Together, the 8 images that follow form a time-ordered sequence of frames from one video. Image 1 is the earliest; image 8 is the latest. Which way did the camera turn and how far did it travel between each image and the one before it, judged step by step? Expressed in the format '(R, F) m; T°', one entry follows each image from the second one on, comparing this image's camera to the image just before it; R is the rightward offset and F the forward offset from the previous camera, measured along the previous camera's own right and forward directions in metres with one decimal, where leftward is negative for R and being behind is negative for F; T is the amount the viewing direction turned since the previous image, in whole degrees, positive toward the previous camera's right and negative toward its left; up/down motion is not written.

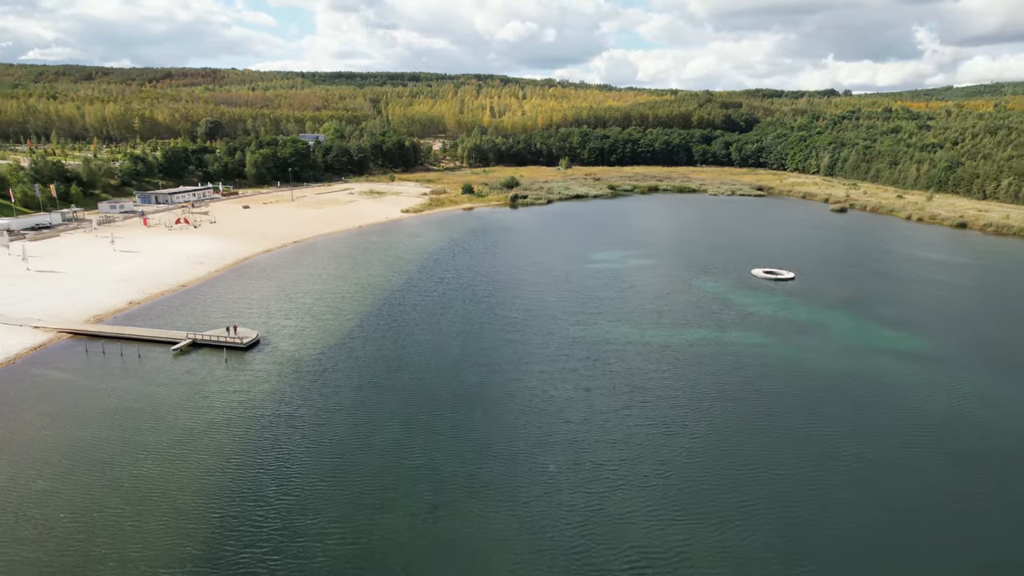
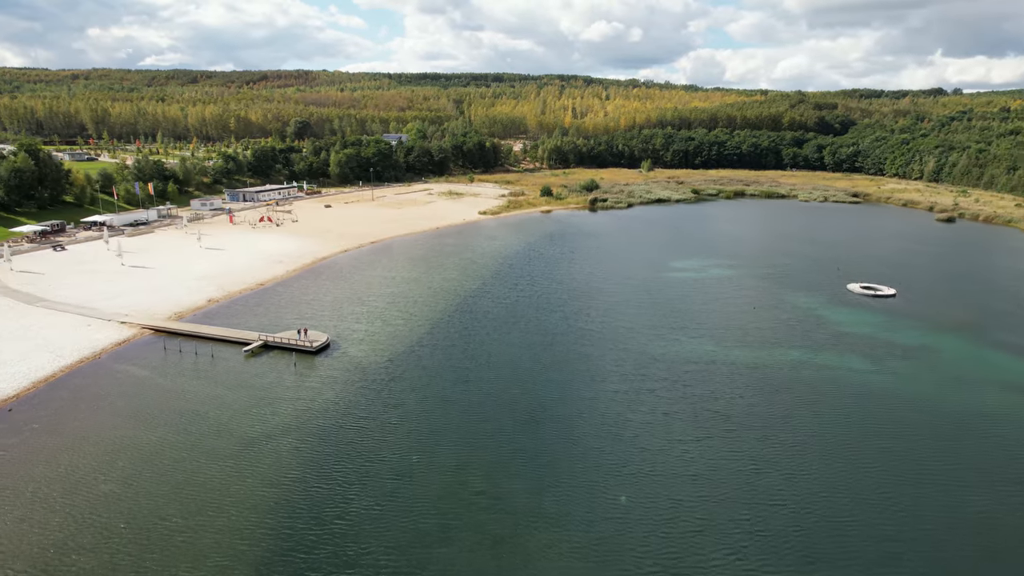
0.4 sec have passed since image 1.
(+0.1, +1.2) m; -6°
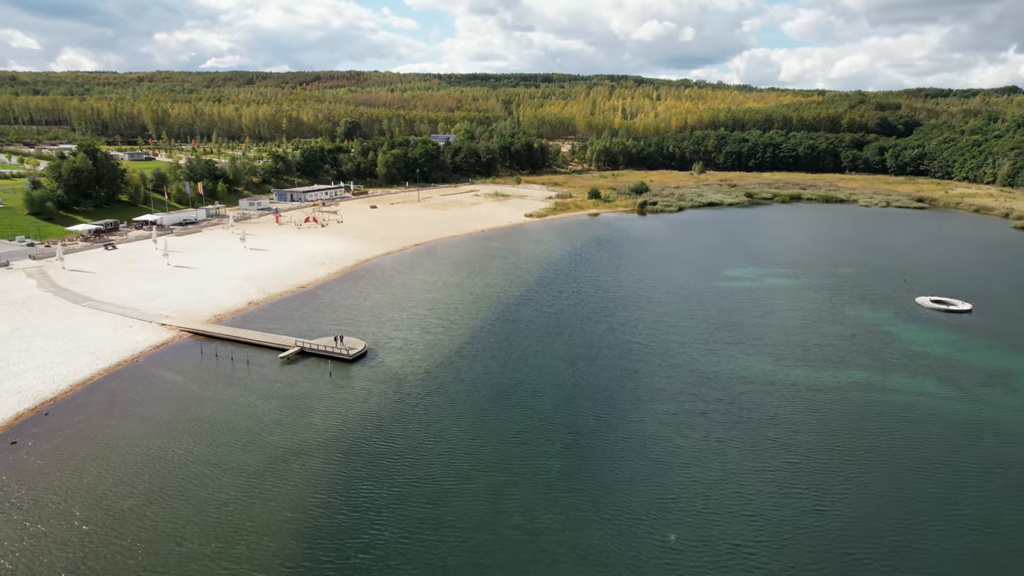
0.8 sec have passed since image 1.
(+0.1, +1.3) m; -4°
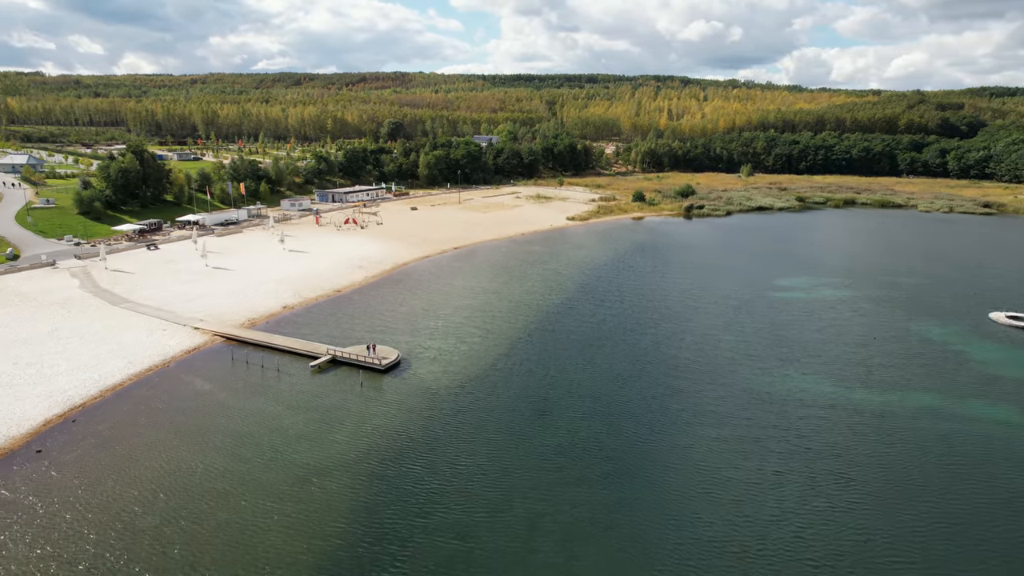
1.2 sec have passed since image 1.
(+0.1, +1.3) m; -3°
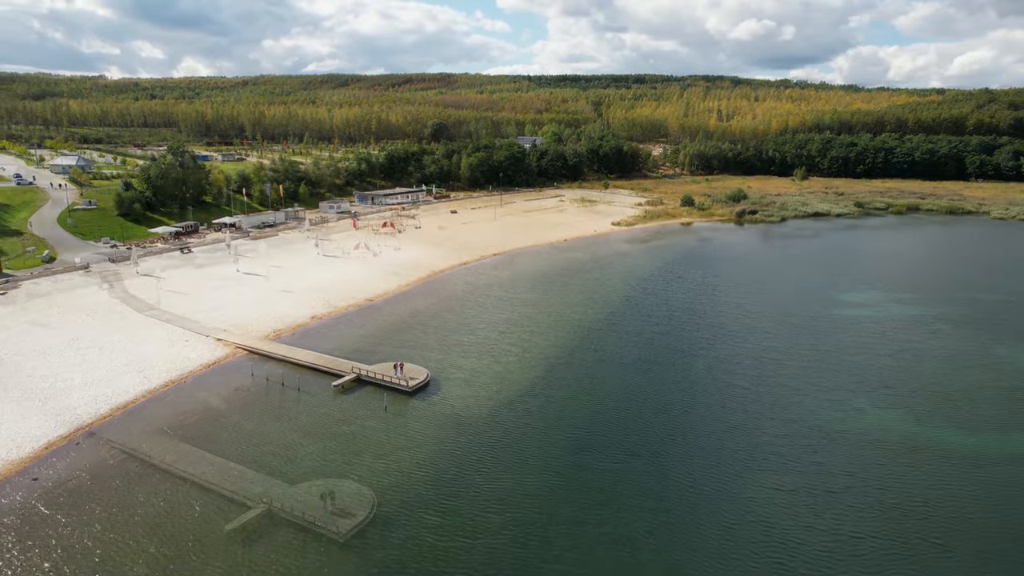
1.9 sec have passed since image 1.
(+0.2, +2.3) m; -4°
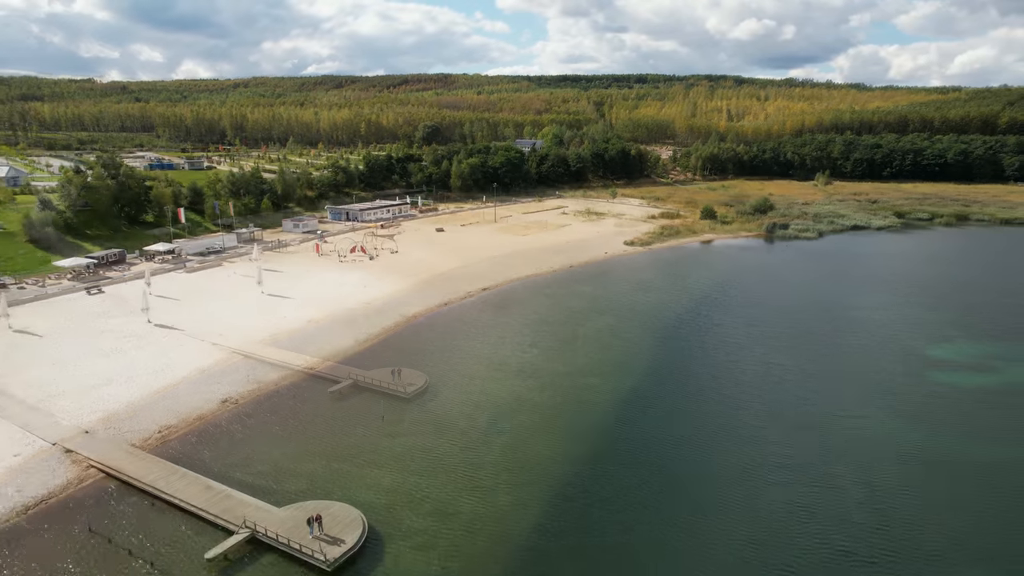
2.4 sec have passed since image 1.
(+0.4, +9.4) m; 0°
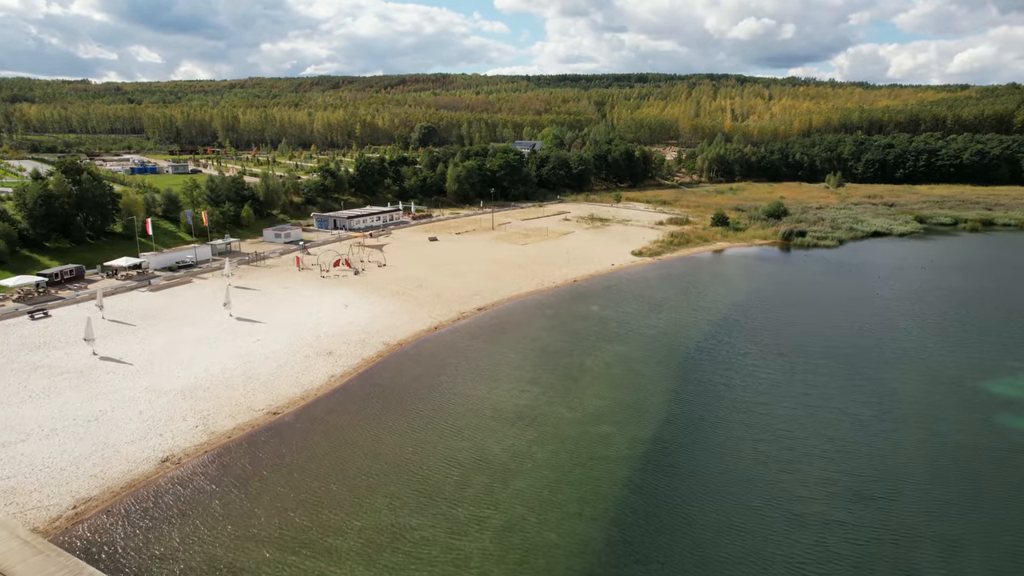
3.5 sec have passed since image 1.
(+0.1, +4.1) m; 0°
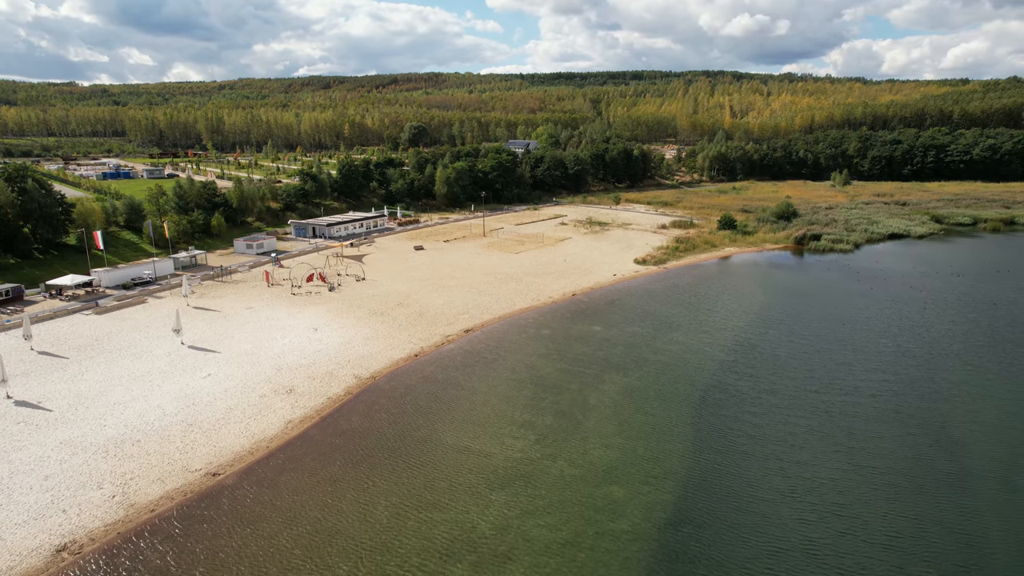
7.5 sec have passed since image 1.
(+0.2, +4.2) m; 0°
